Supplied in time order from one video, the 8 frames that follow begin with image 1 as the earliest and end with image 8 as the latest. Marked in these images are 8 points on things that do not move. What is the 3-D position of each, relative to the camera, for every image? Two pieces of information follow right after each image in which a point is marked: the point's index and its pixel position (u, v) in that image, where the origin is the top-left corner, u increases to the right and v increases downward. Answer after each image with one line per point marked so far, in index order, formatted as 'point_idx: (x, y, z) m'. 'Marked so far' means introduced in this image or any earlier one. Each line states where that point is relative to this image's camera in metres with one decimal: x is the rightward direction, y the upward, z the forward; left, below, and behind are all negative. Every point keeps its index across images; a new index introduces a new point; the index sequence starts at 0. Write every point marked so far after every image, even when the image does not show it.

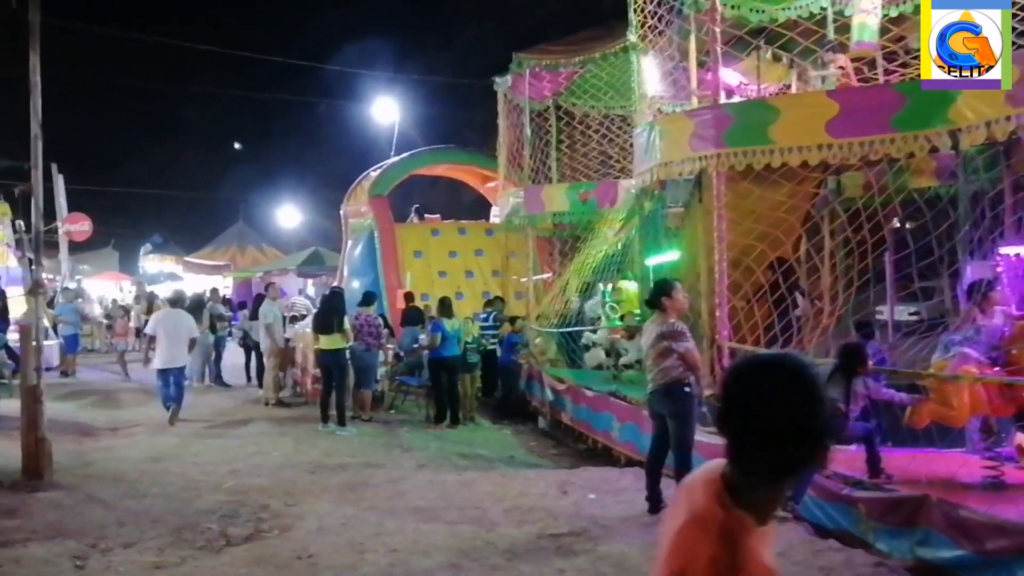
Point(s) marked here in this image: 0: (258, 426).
0: (-2.9, -1.6, +11.1) m
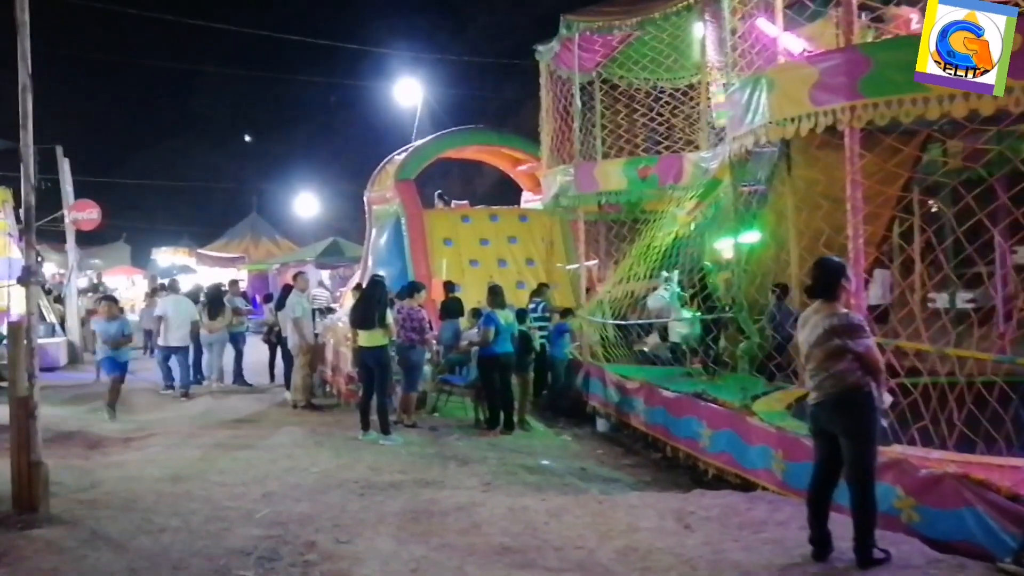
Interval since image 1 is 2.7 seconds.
0: (-2.3, -1.5, +9.8) m
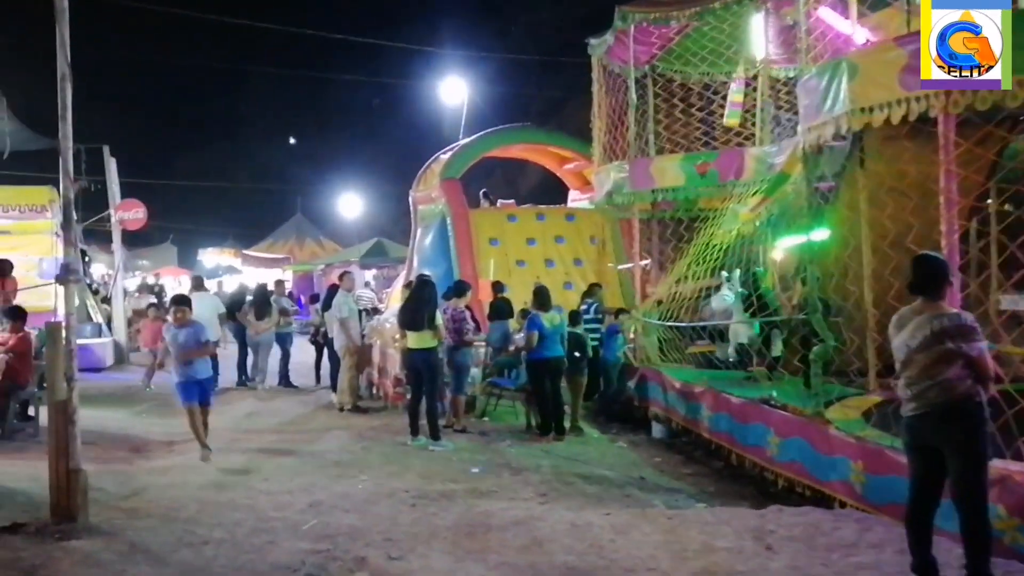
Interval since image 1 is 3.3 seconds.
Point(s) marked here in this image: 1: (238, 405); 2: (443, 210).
0: (-1.7, -1.5, +9.4) m
1: (-3.5, -1.5, +12.1) m
2: (-1.2, +1.3, +16.1) m
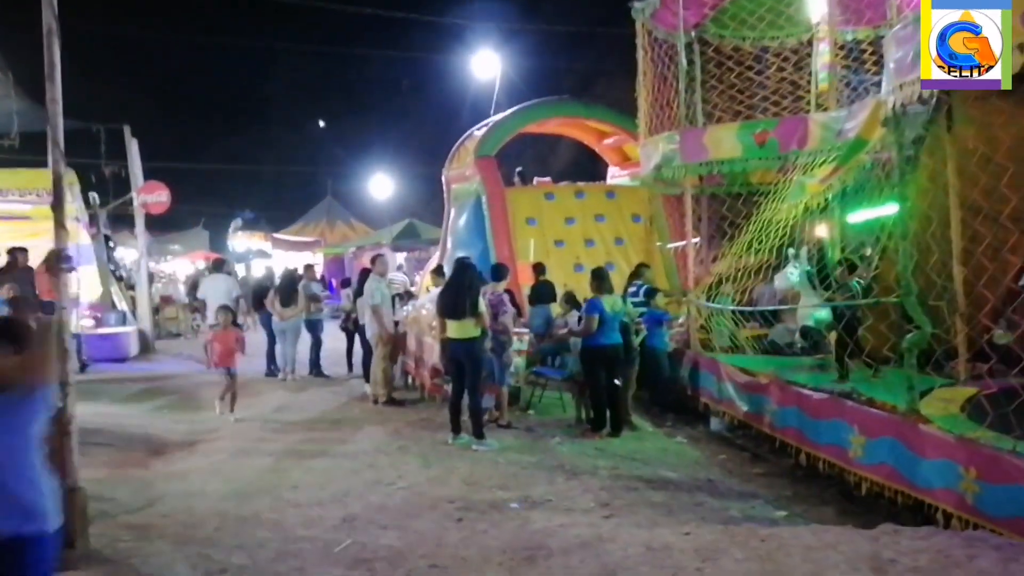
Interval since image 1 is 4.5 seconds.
0: (-1.3, -1.4, +8.7) m
1: (-2.9, -1.3, +11.4) m
2: (-0.6, +1.6, +15.3) m
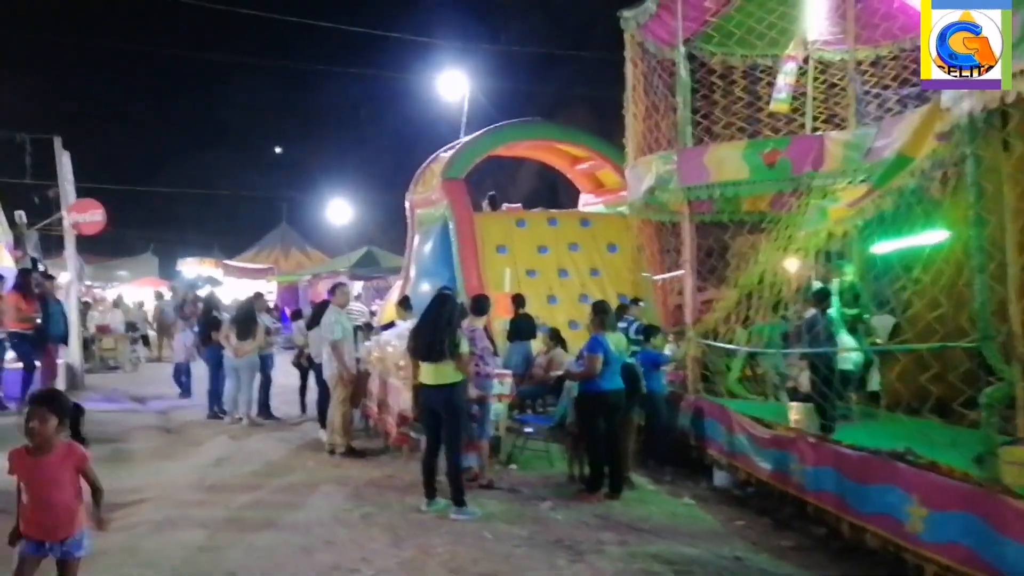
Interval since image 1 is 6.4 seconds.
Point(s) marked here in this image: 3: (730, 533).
0: (-1.4, -1.6, +7.3) m
1: (-3.2, -1.7, +9.9) m
2: (-1.0, +1.1, +14.0) m
3: (+1.6, -1.8, +7.1) m
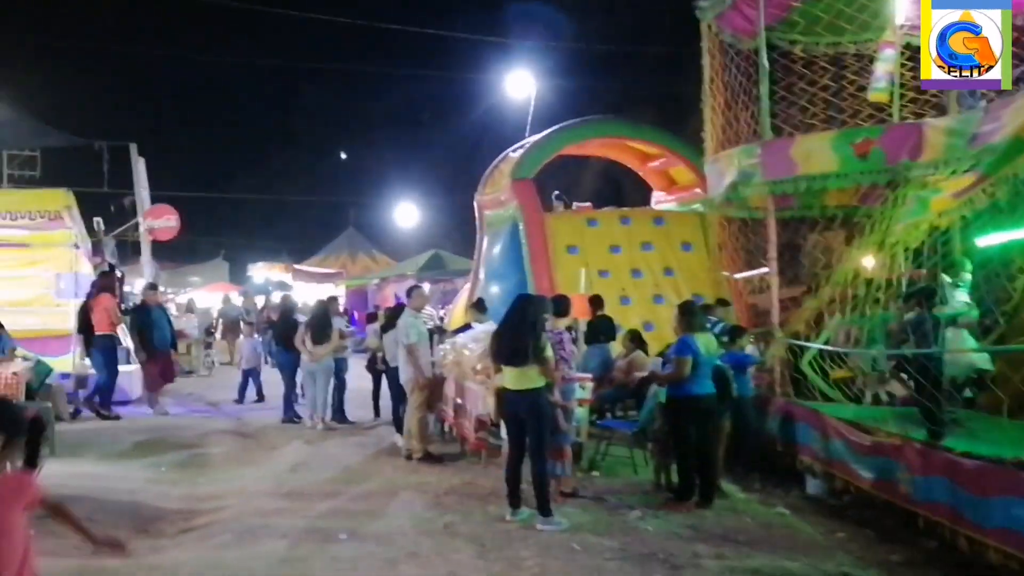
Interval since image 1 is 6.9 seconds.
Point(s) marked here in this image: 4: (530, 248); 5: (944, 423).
0: (-0.8, -1.7, +7.1) m
1: (-2.4, -1.7, +9.8) m
2: (+0.1, +1.1, +13.7) m
3: (+2.3, -1.8, +6.7) m
4: (+0.3, +0.6, +13.4) m
5: (+3.2, -1.0, +7.1) m
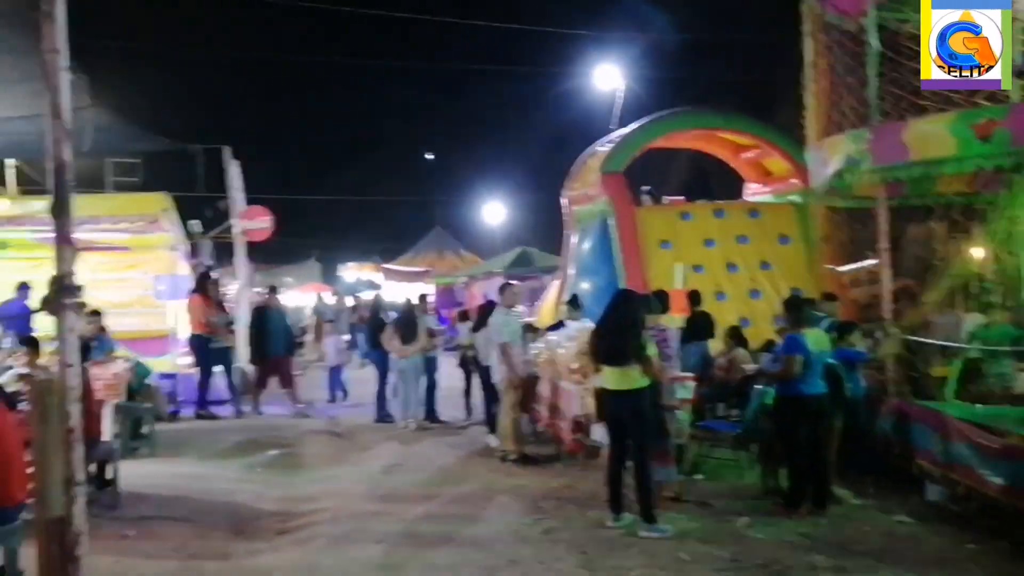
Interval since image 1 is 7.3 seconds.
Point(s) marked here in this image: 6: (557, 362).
0: (0.0, -1.6, +6.9) m
1: (-1.4, -1.7, +9.7) m
2: (+1.4, +1.1, +13.4) m
3: (+2.9, -1.8, +6.2) m
4: (+1.6, +0.6, +13.1) m
5: (+3.9, -0.9, +6.5) m
6: (+0.4, -0.7, +8.9) m
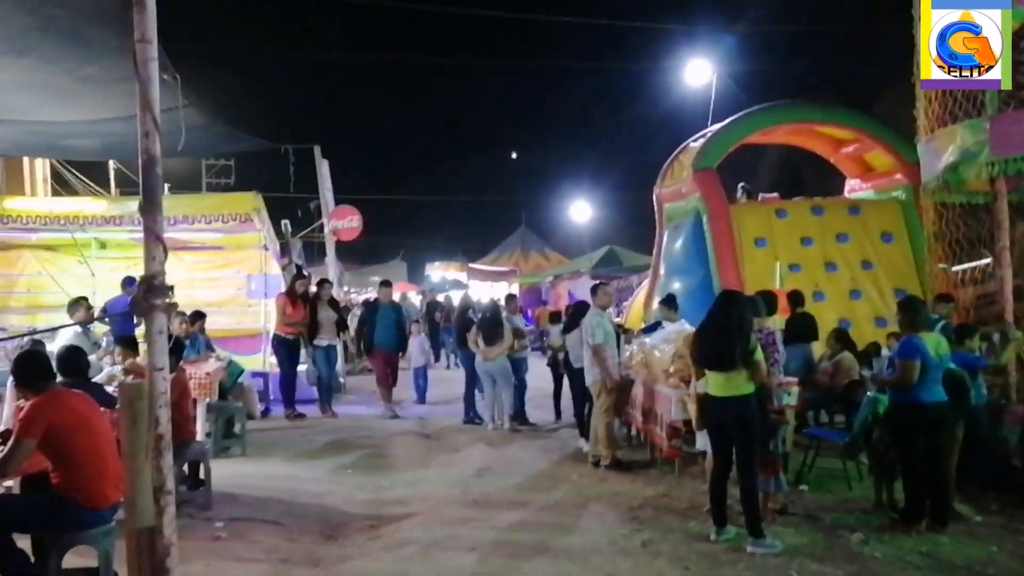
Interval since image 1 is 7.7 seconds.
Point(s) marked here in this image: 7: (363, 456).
0: (+0.6, -1.6, +6.6) m
1: (-0.5, -1.7, +9.6) m
2: (+2.6, +1.1, +13.0) m
3: (+3.5, -1.8, +5.6) m
4: (+2.8, +0.6, +12.6) m
5: (+4.5, -0.9, +5.9) m
6: (+1.3, -0.7, +8.5) m
7: (-1.5, -1.7, +9.3) m
